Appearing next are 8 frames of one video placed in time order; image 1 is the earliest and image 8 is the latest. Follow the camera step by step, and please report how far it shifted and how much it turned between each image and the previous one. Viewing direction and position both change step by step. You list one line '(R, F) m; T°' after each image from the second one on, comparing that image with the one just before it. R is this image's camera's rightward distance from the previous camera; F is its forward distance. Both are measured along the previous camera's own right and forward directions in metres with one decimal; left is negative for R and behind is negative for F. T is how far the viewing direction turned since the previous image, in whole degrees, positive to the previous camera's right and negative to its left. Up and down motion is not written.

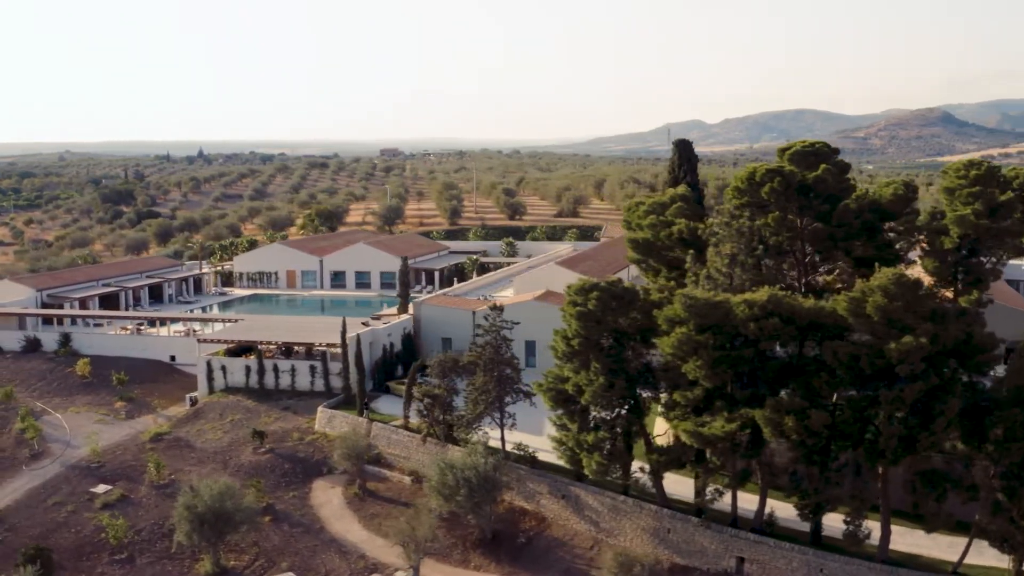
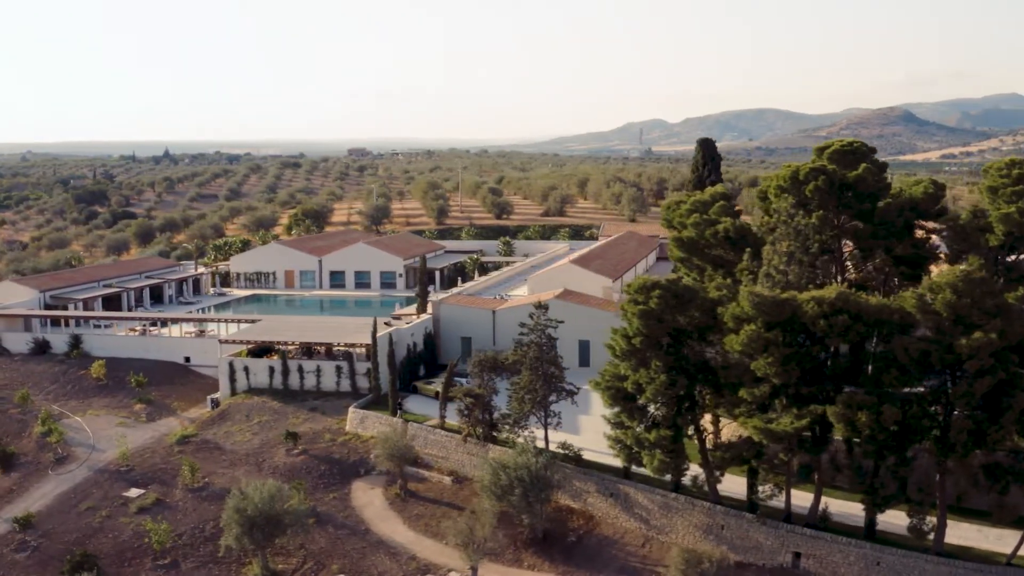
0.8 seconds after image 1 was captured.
(-2.0, +0.2) m; +2°
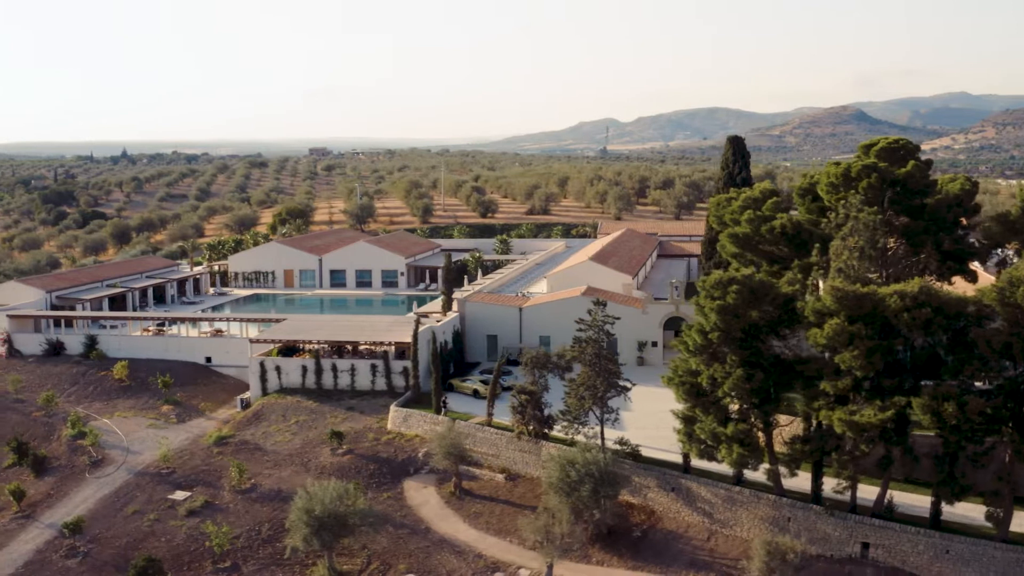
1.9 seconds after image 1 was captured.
(-2.5, +0.2) m; +2°
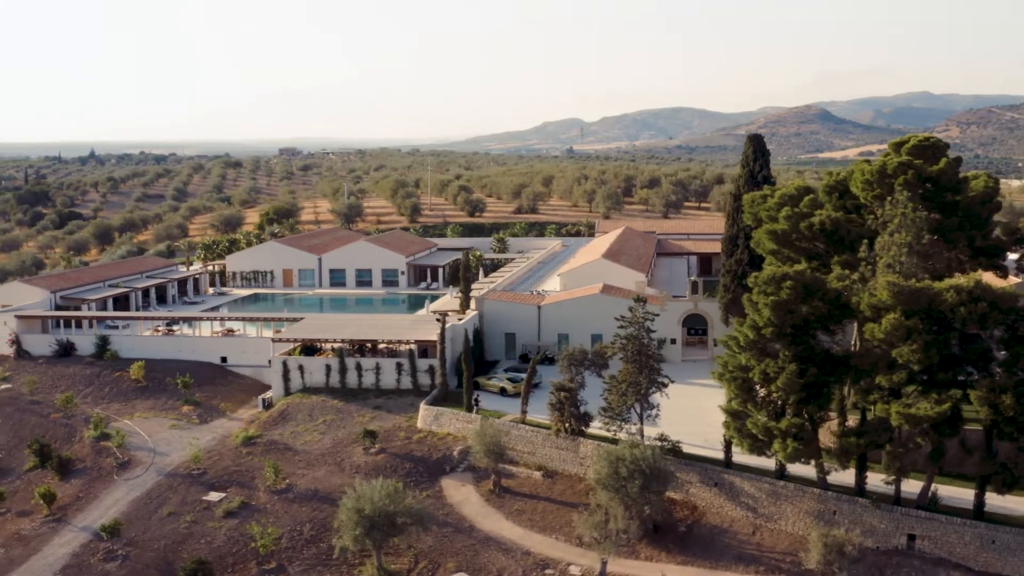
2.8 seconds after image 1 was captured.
(-1.8, +0.1) m; +2°
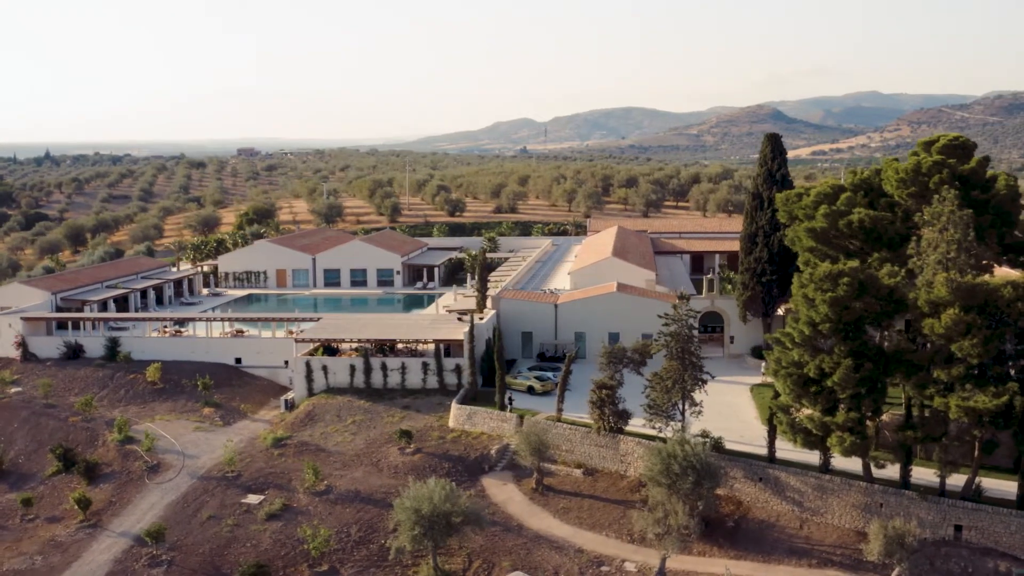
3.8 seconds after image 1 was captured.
(-2.1, +0.1) m; +2°
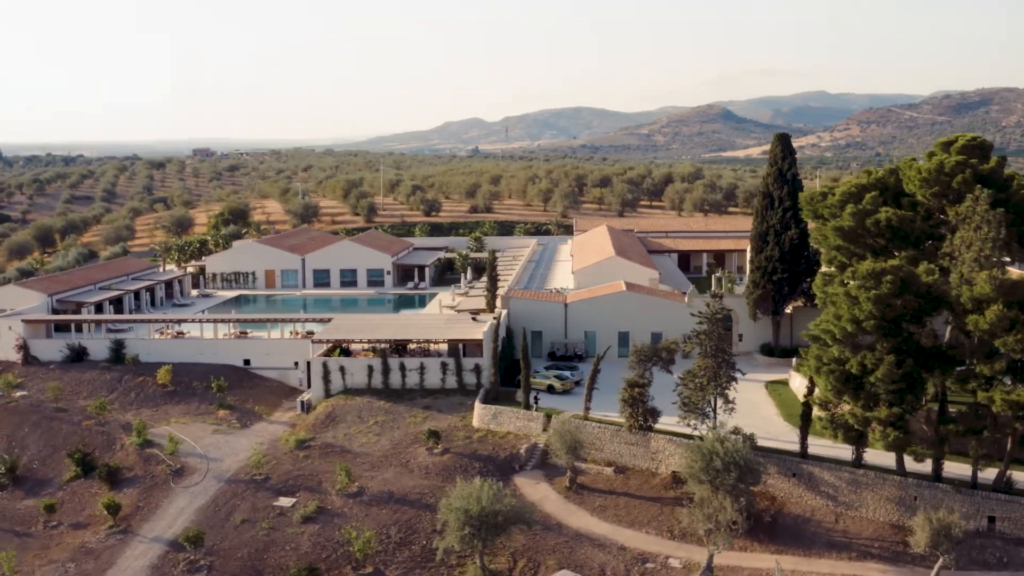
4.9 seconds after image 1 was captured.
(-2.0, +0.1) m; +2°
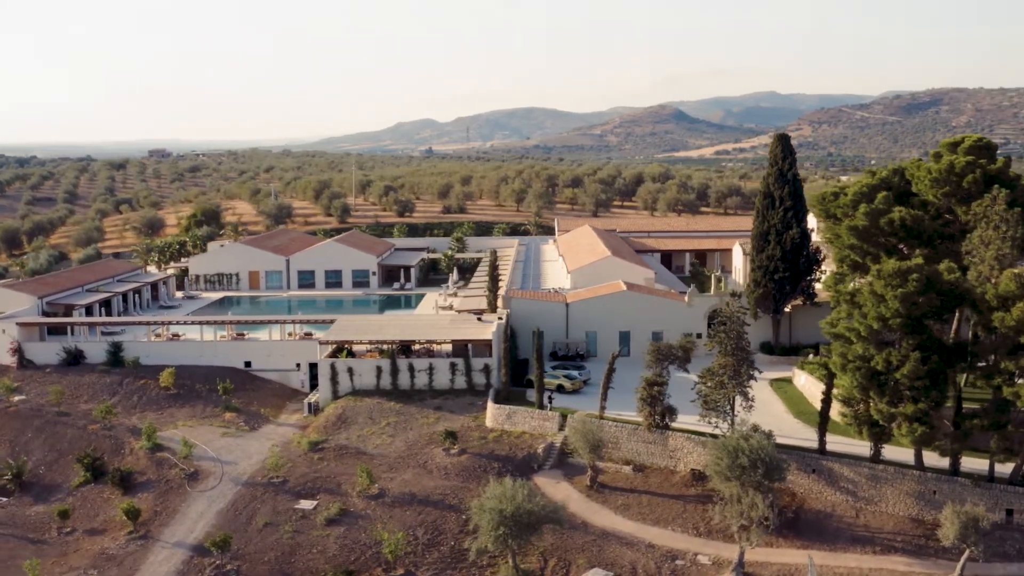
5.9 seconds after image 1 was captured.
(-1.6, 0.0) m; +2°
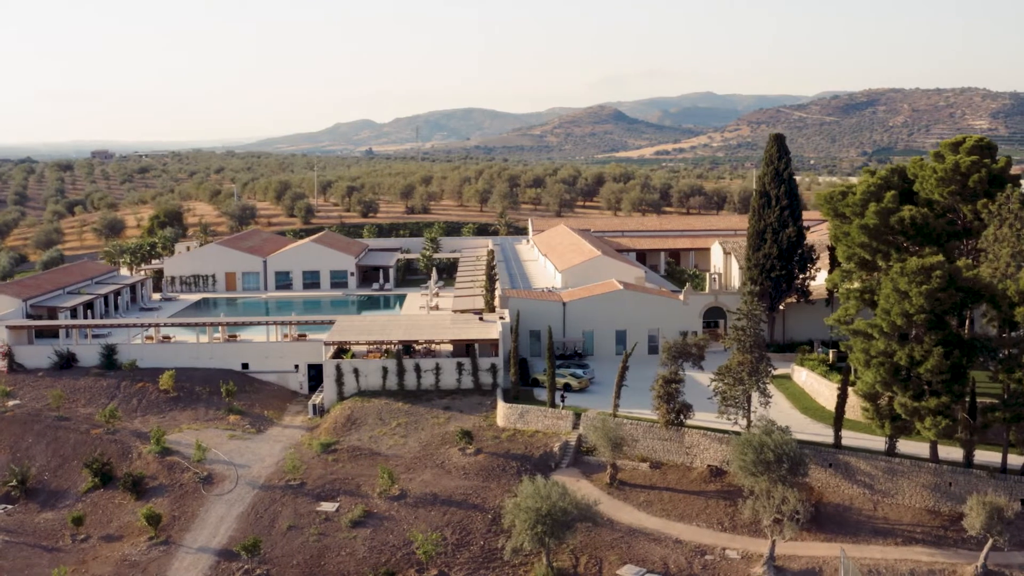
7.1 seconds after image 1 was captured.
(-1.9, 0.0) m; +3°
